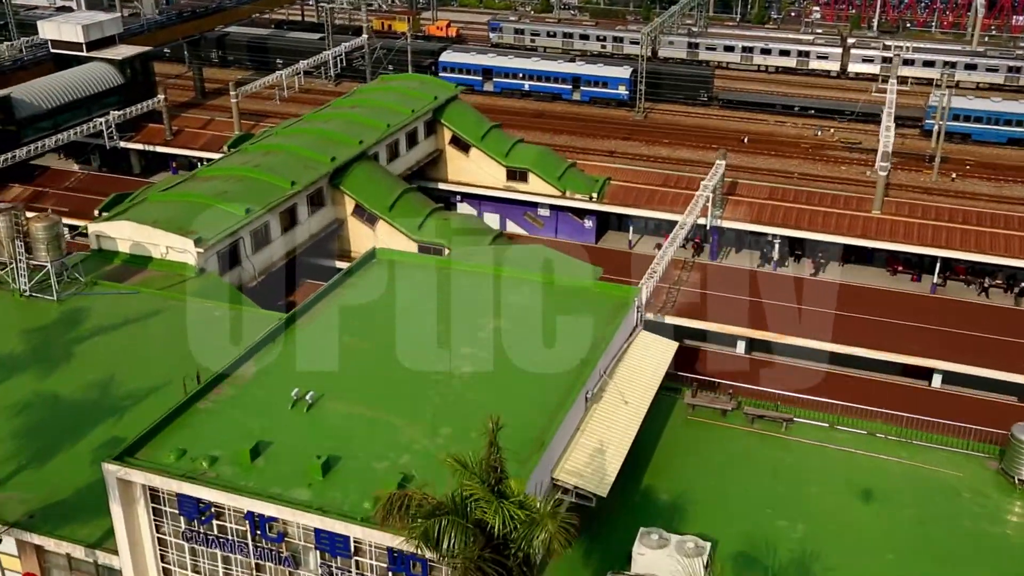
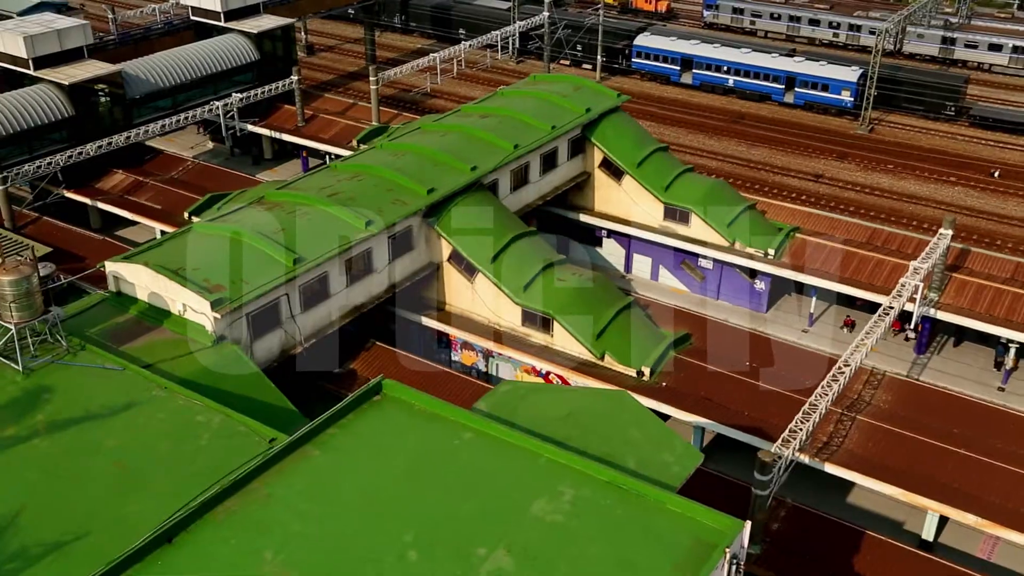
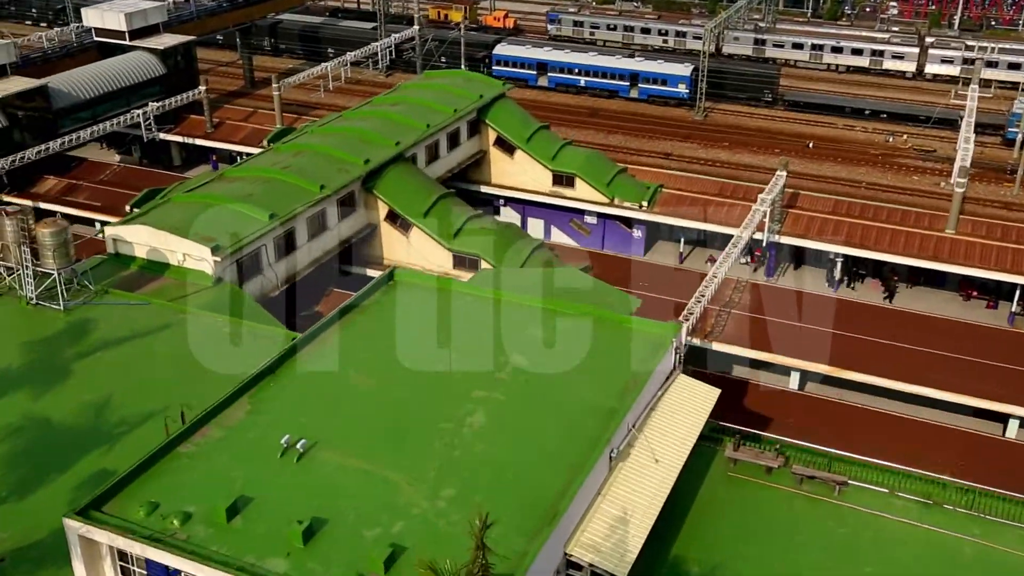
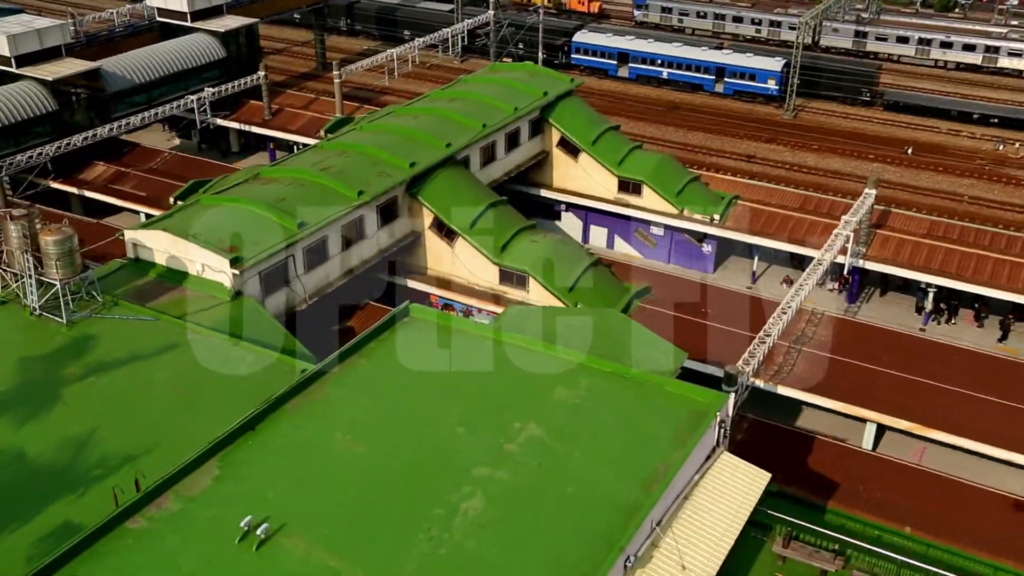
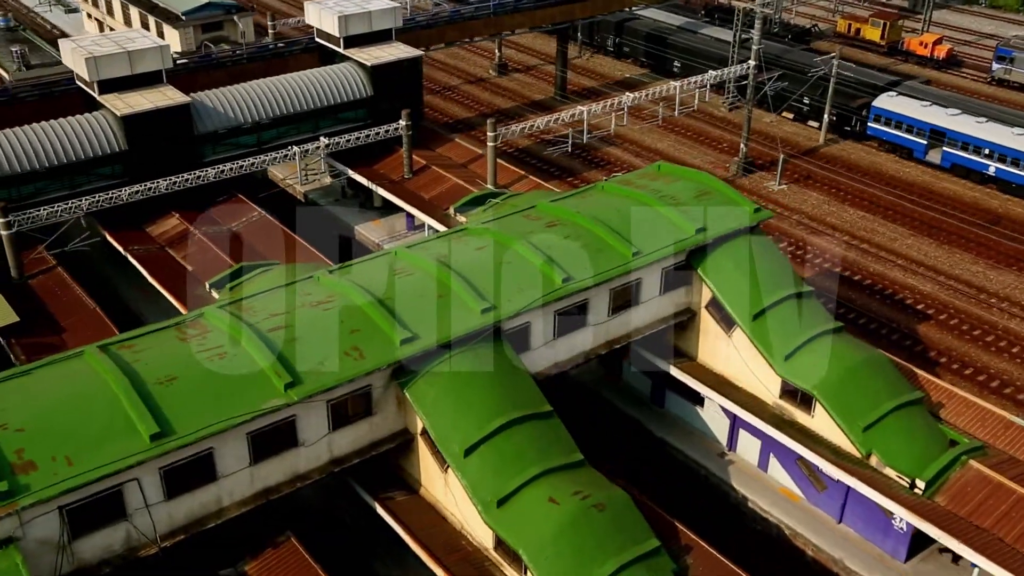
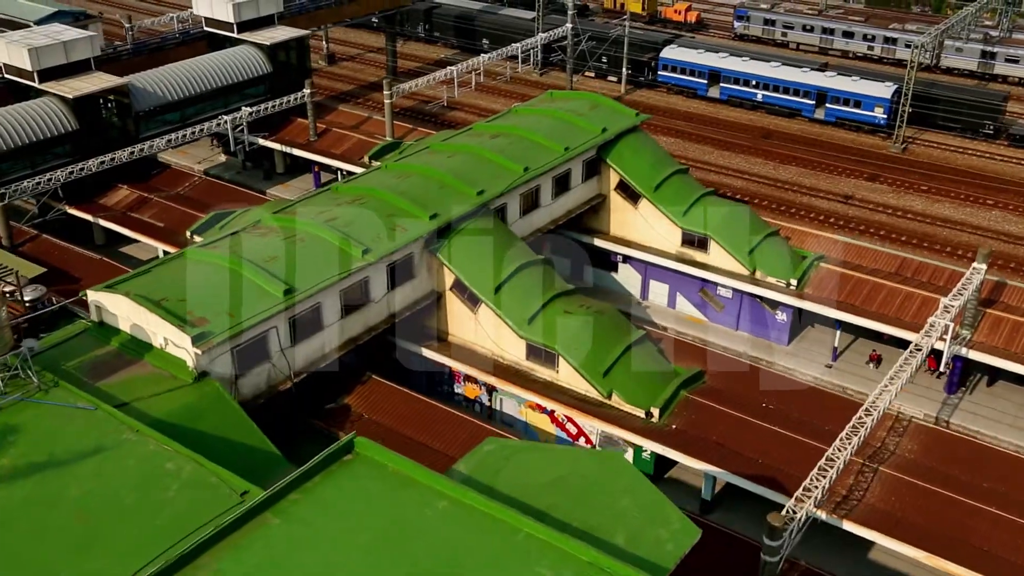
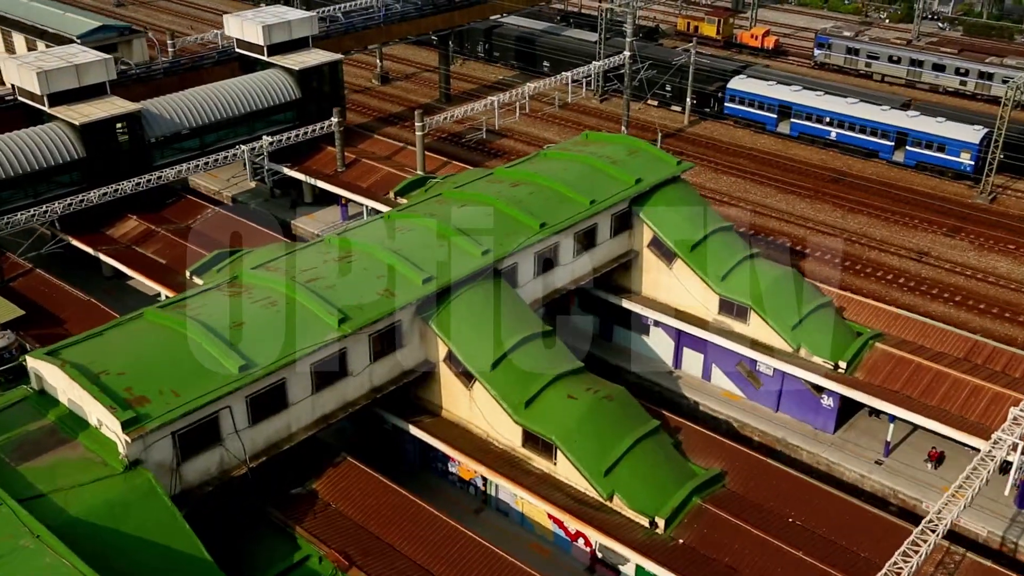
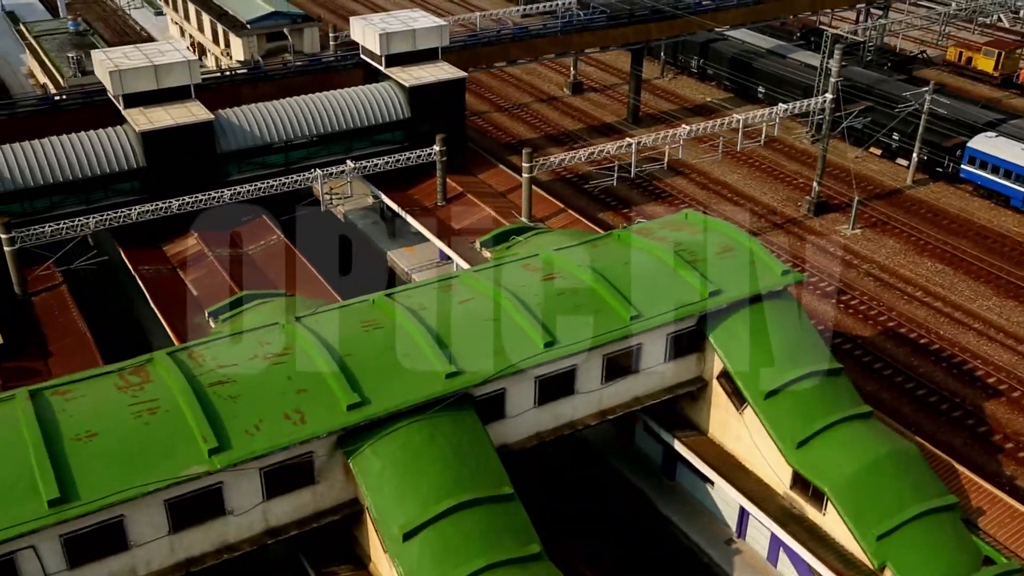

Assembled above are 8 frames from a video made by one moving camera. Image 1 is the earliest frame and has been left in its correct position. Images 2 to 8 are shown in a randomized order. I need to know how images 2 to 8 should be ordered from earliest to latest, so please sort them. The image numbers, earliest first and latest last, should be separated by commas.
3, 4, 2, 6, 7, 5, 8
